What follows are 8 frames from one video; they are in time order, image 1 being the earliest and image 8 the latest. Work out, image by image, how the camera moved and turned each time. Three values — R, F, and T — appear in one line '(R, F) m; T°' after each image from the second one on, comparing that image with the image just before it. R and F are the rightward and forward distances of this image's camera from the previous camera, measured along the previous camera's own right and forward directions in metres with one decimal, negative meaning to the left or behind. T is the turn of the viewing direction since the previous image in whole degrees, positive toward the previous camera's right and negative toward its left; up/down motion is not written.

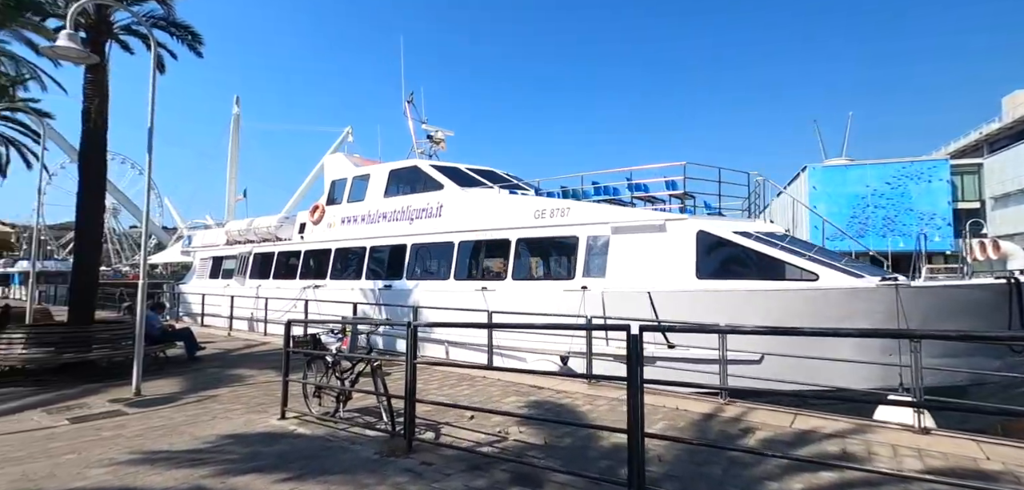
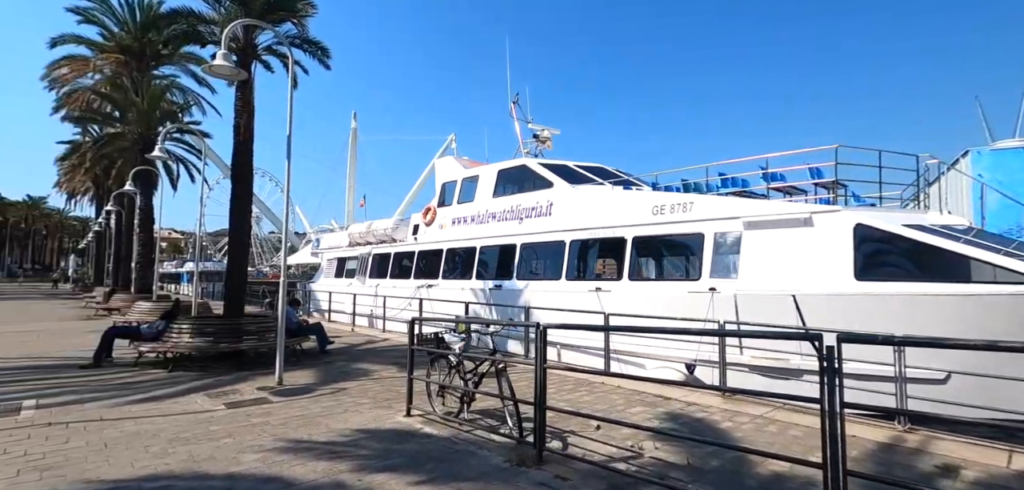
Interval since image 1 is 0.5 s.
(-0.1, +0.1) m; -11°
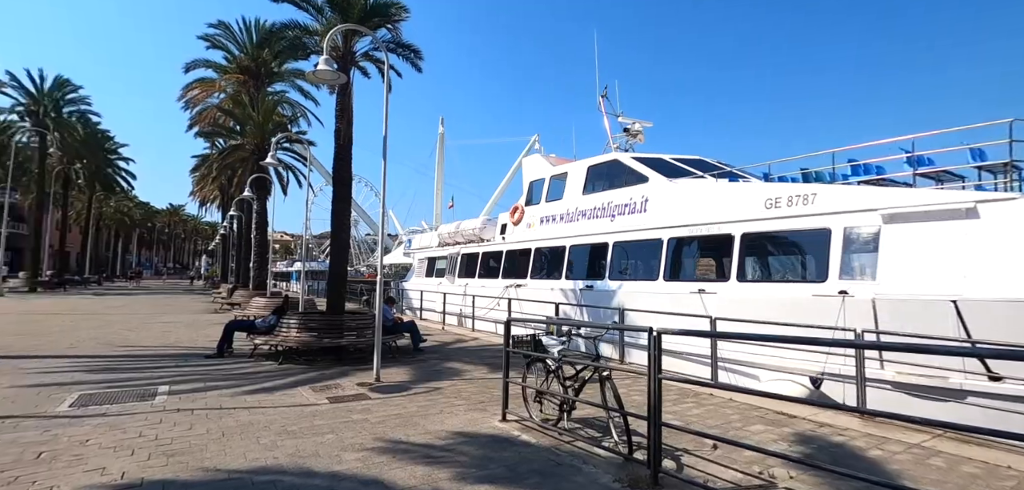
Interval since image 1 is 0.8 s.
(-0.1, +0.2) m; -9°
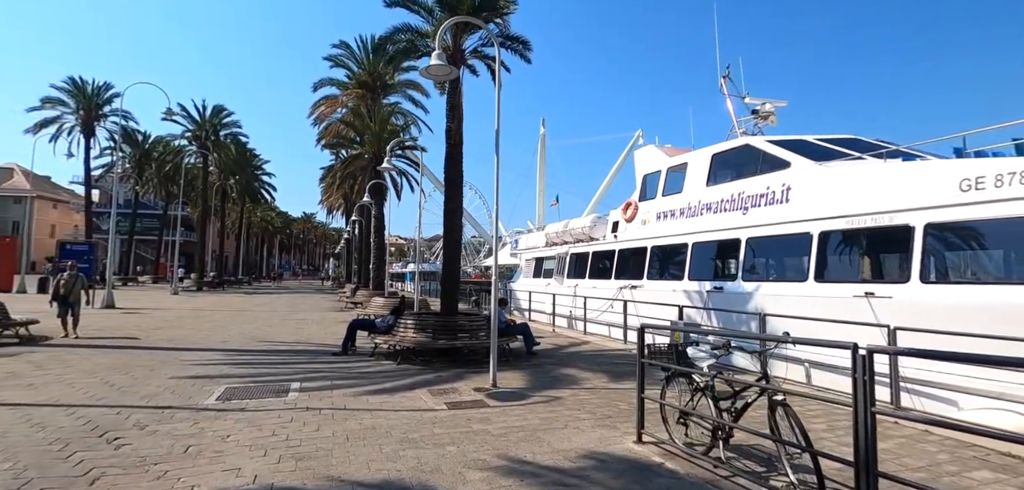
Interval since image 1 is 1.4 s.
(-0.2, +0.5) m; -11°
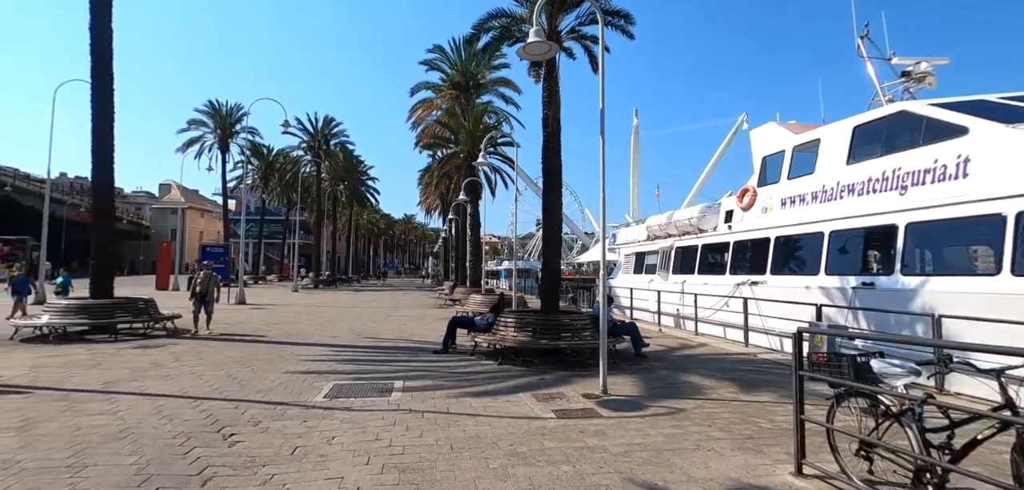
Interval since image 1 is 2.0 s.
(-0.2, +0.6) m; -10°
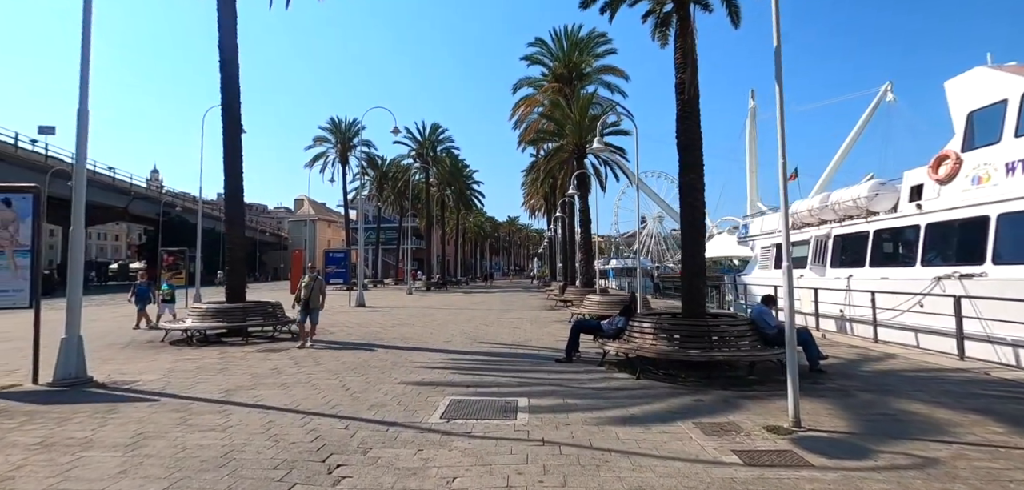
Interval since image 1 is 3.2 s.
(-0.5, +1.4) m; -11°
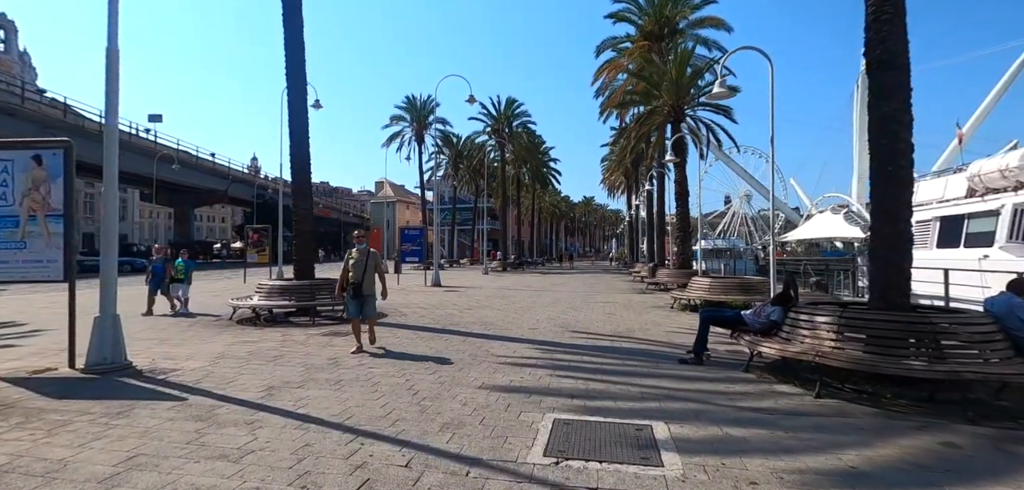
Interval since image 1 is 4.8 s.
(-0.5, +2.3) m; -8°
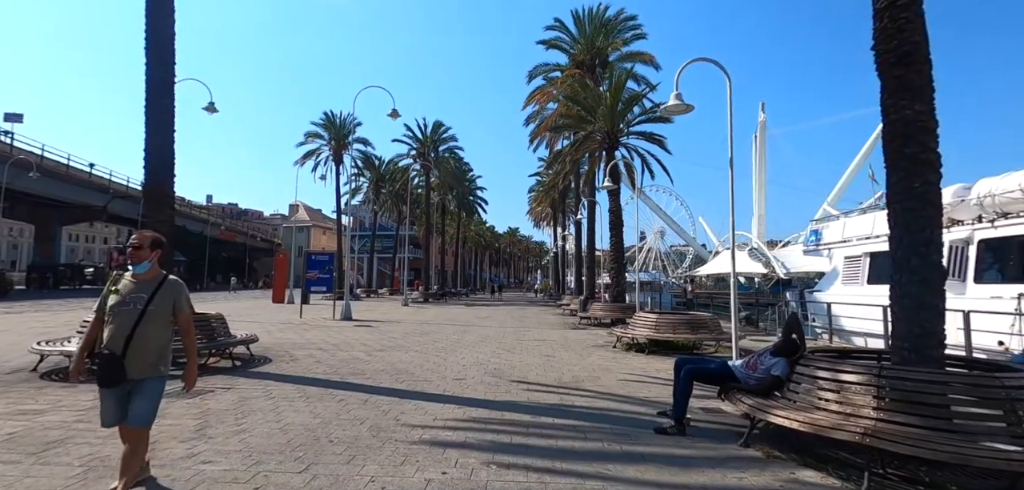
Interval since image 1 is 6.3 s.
(0.0, +2.4) m; +8°
